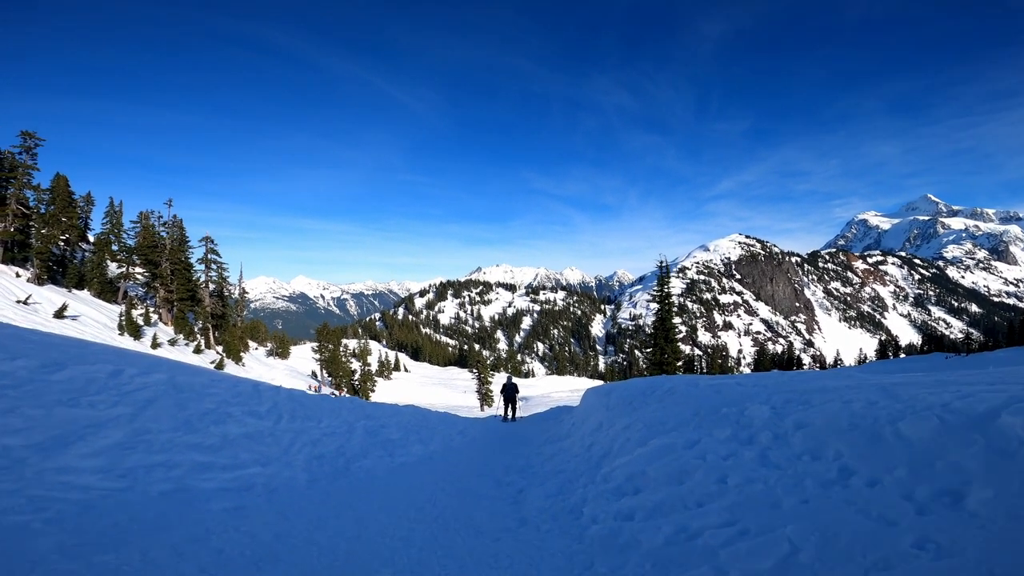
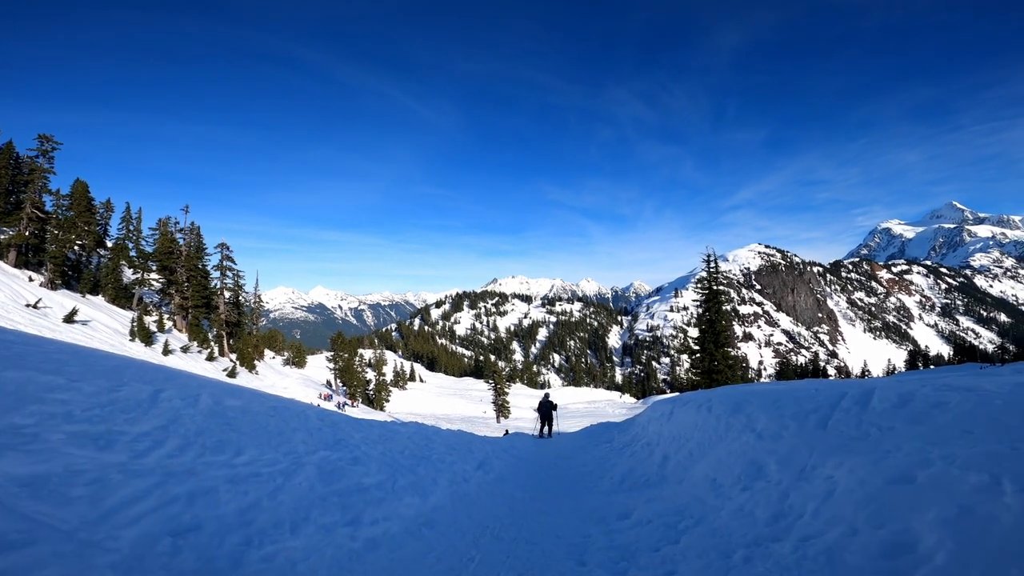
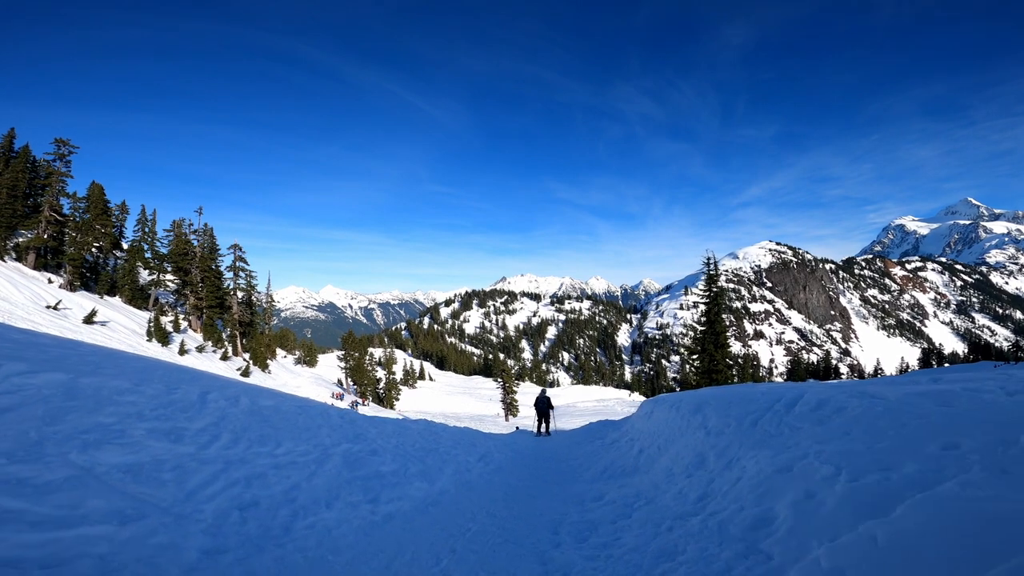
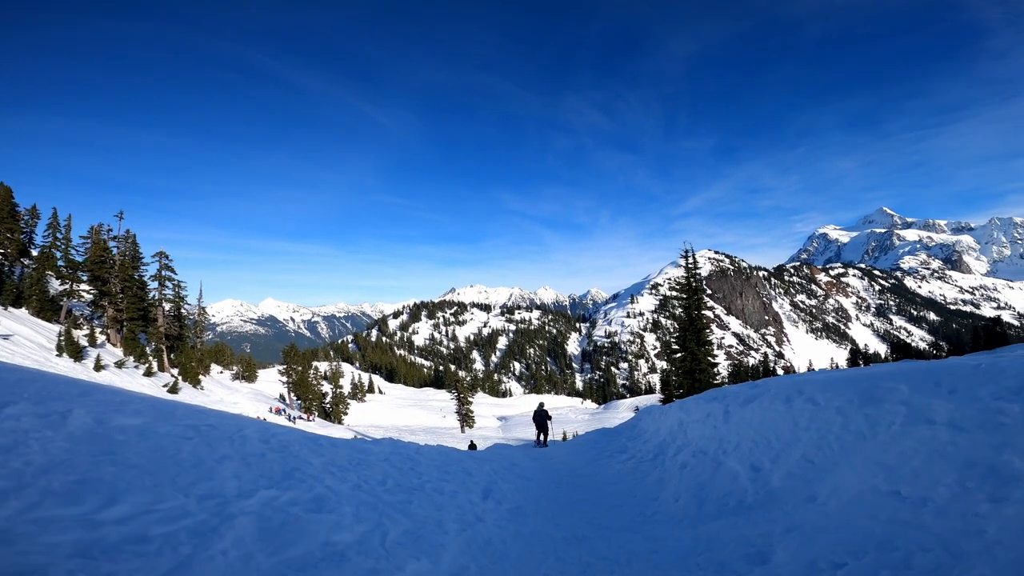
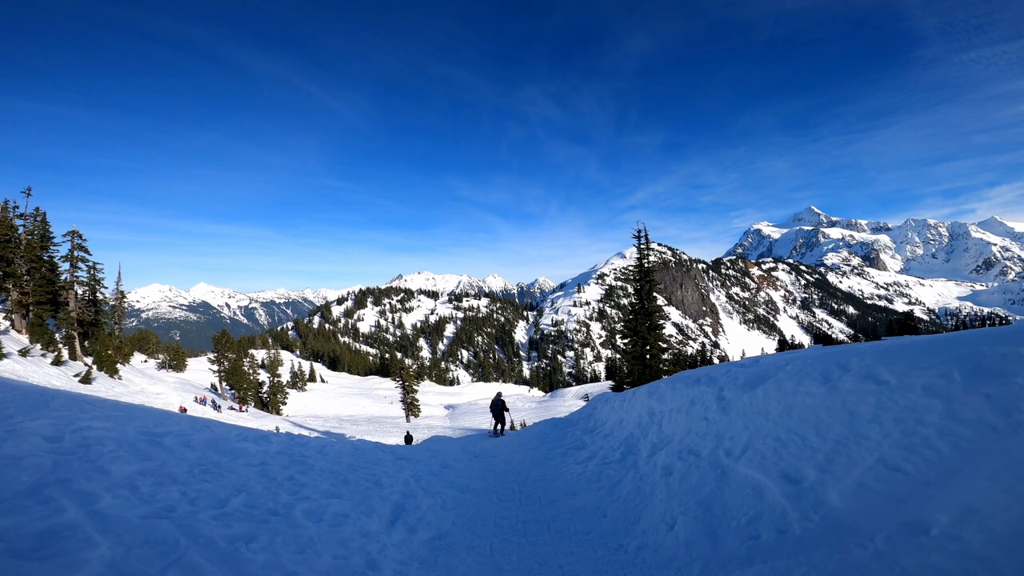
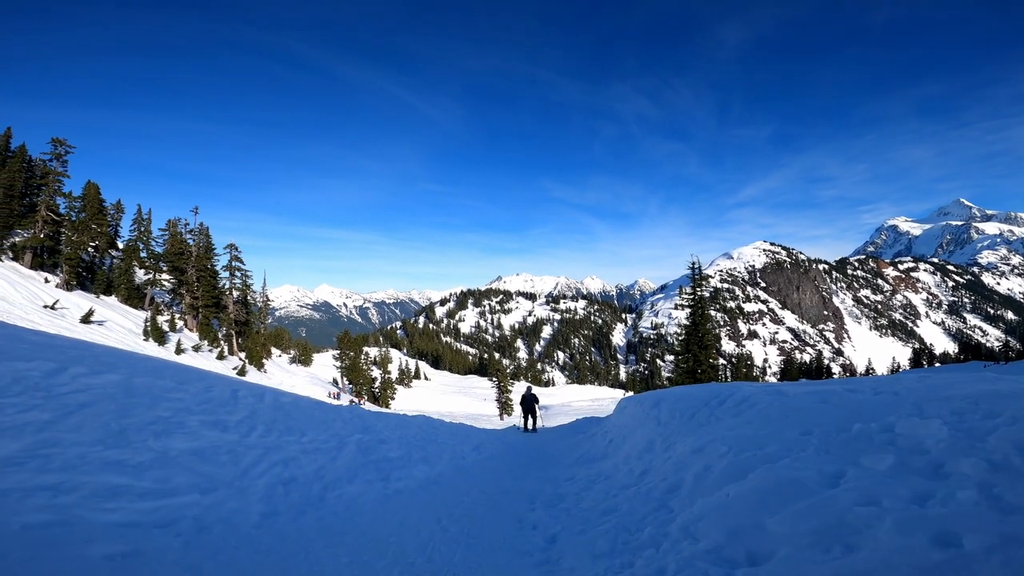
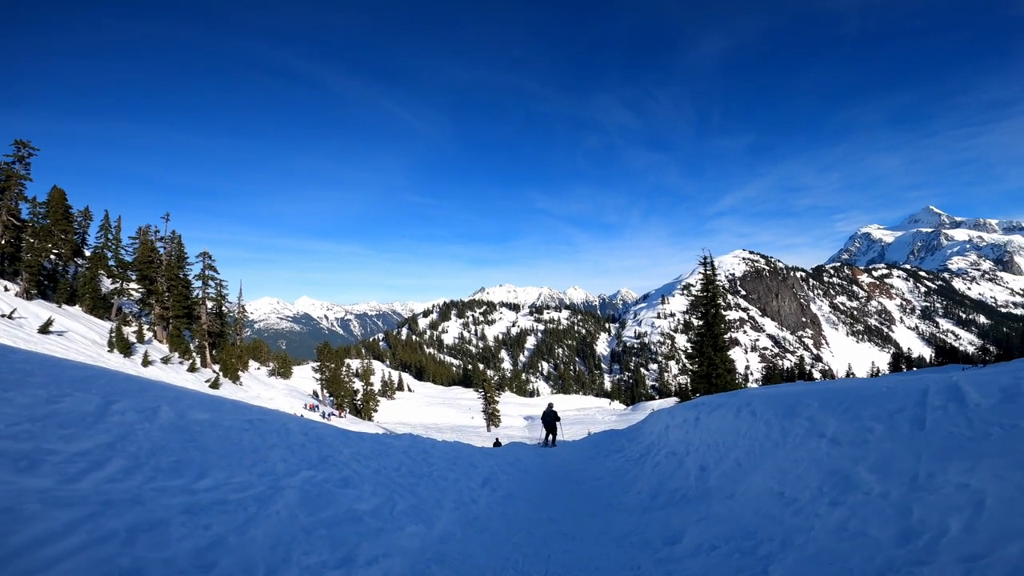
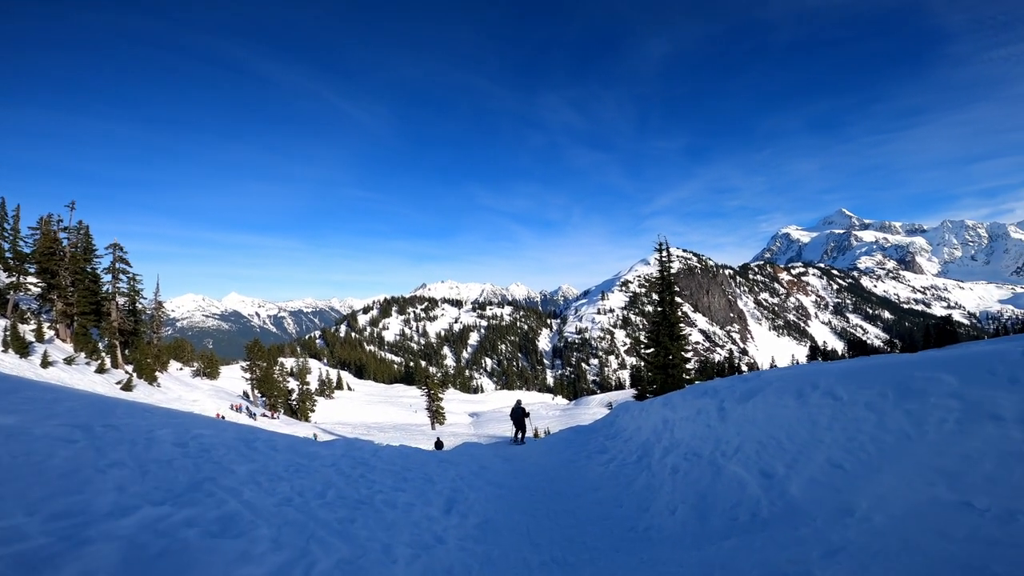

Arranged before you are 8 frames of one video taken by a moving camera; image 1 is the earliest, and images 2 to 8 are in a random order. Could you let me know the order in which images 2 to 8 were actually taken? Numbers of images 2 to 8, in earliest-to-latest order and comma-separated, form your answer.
6, 3, 2, 7, 4, 8, 5
